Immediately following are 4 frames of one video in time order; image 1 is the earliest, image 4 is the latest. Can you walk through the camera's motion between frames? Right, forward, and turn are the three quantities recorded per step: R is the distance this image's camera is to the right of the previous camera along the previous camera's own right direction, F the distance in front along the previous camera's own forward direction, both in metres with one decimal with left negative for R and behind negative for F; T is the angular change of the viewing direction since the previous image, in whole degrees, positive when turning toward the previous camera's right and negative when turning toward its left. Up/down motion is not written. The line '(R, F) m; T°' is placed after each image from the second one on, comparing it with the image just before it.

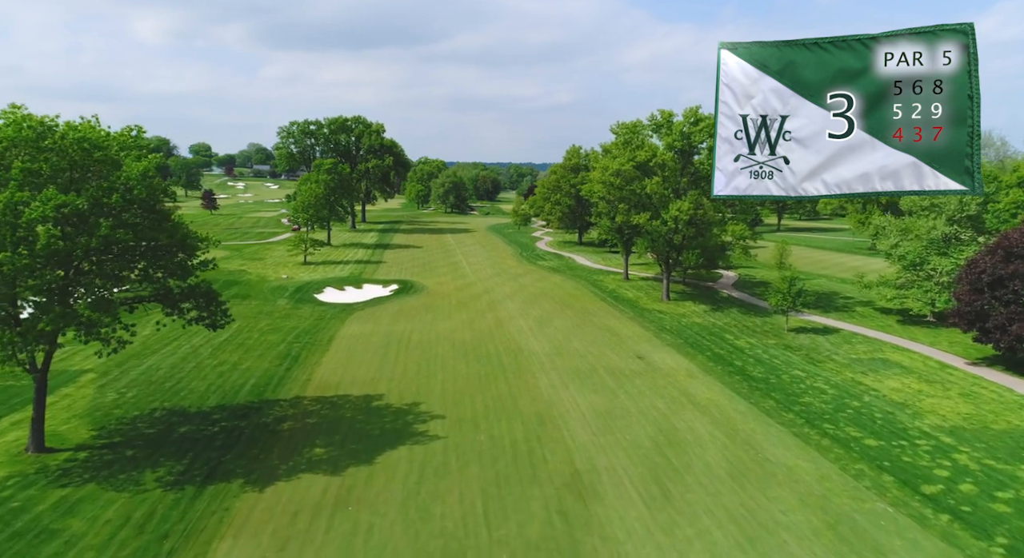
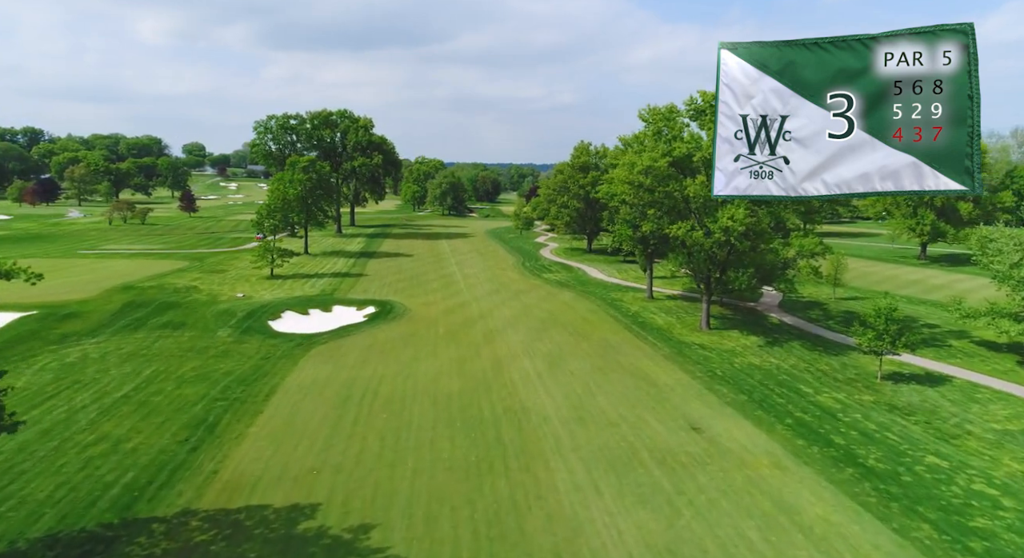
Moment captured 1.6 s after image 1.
(-0.1, +8.3) m; 0°
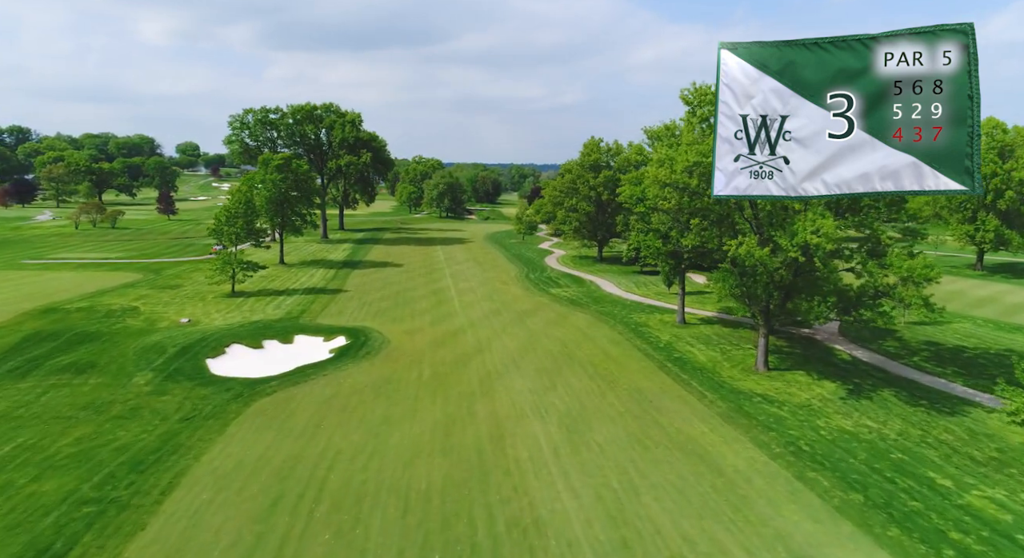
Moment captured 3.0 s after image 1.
(-0.1, +7.4) m; 0°
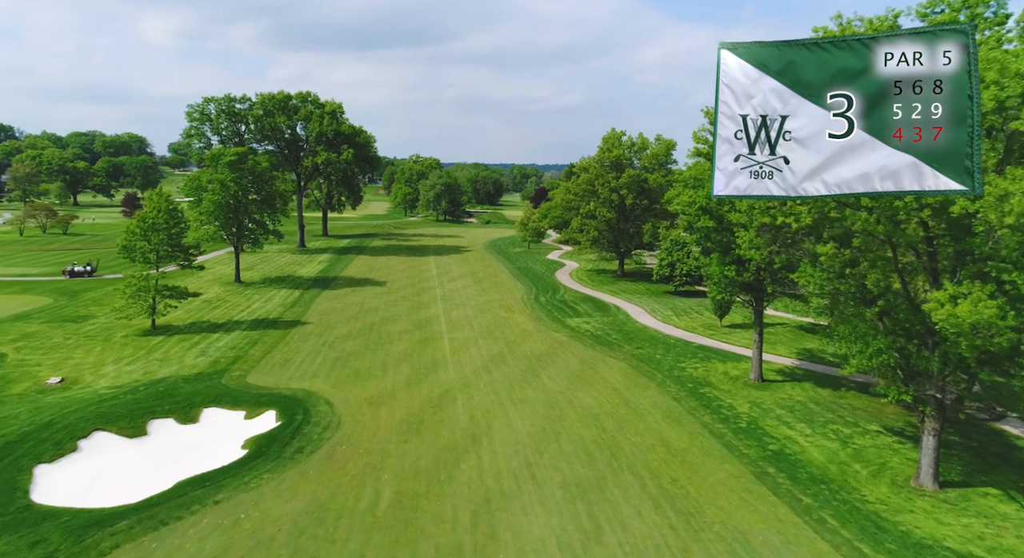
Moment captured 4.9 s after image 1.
(-0.3, +10.2) m; 0°
